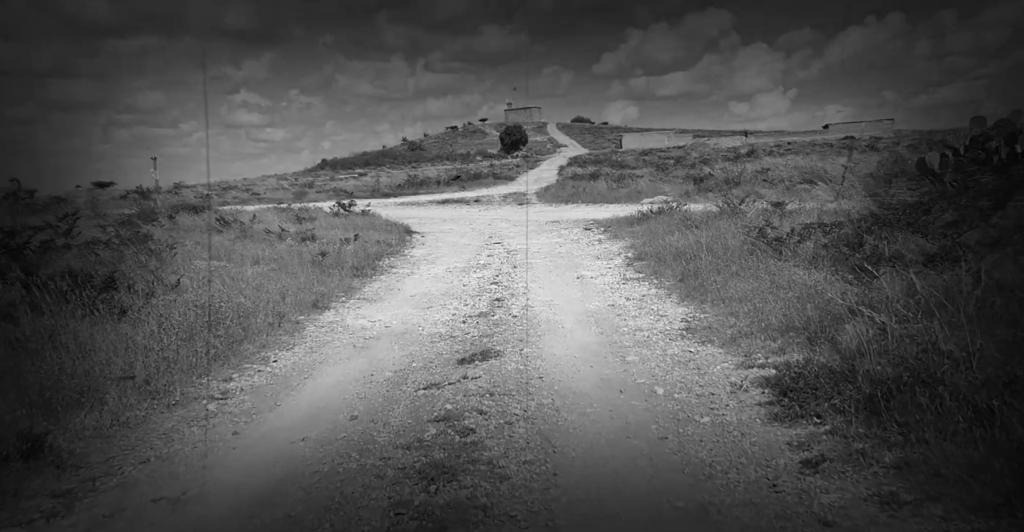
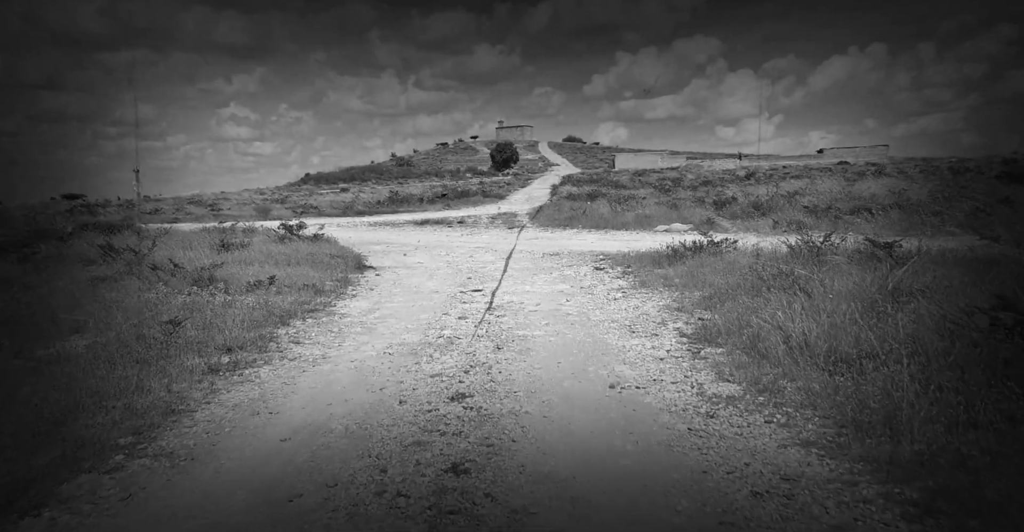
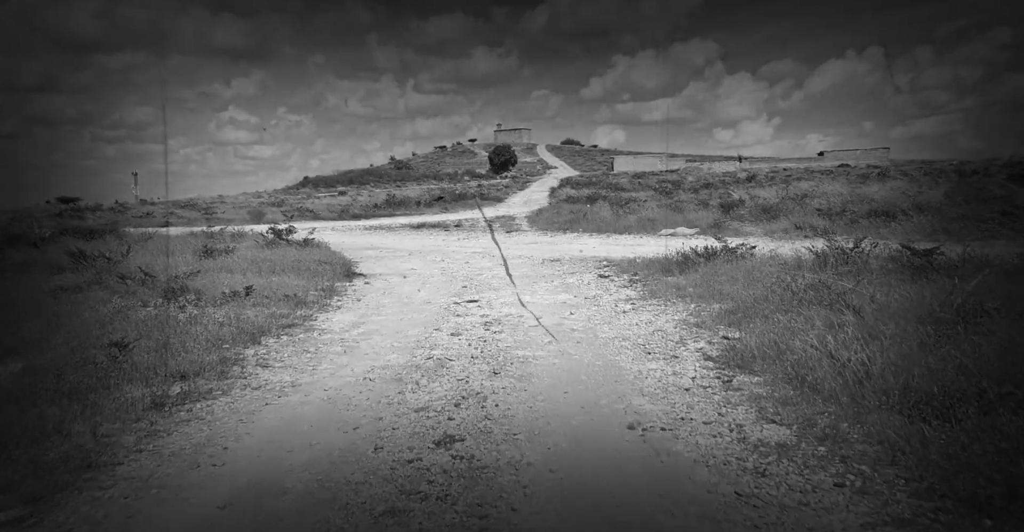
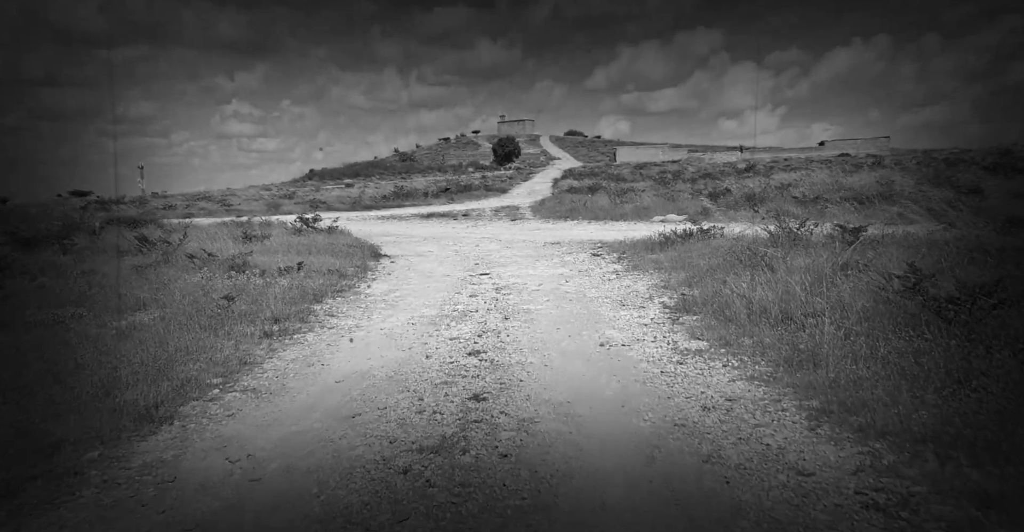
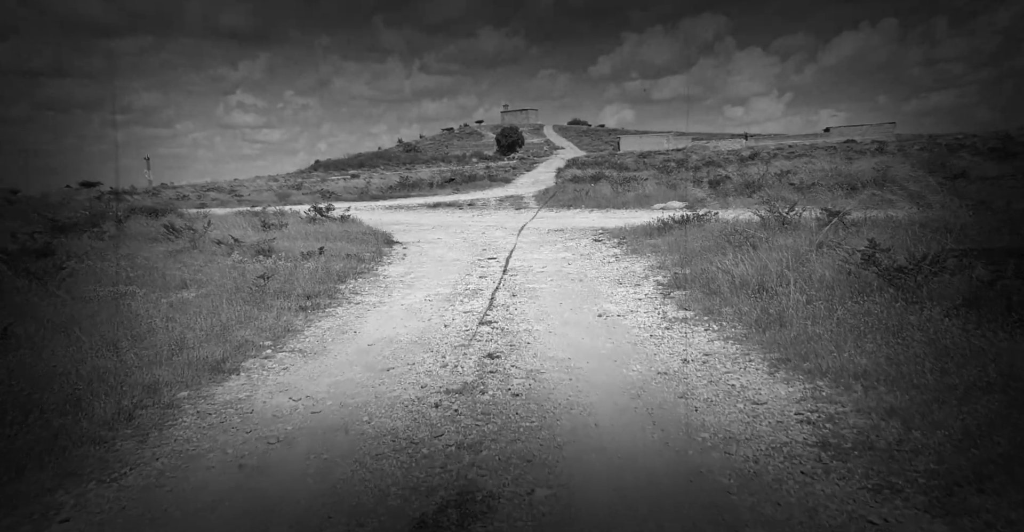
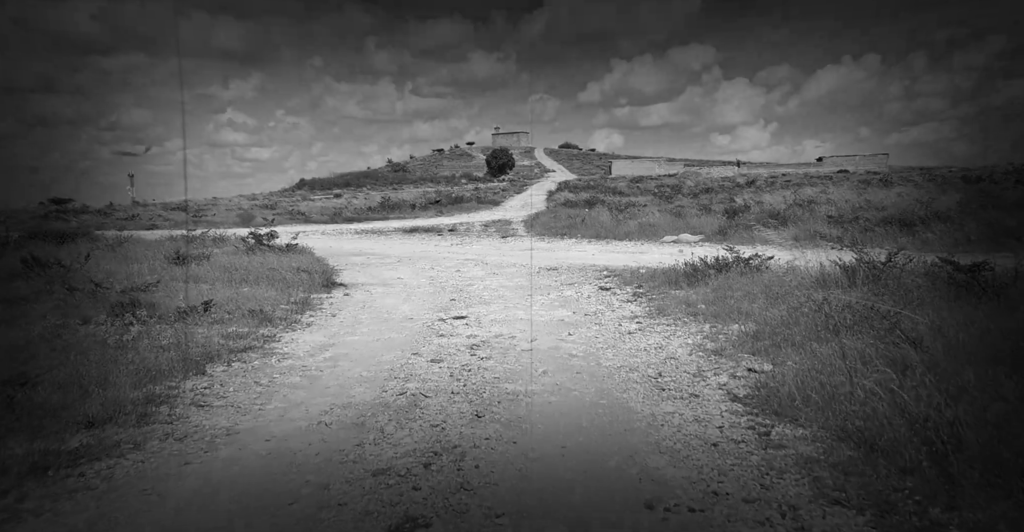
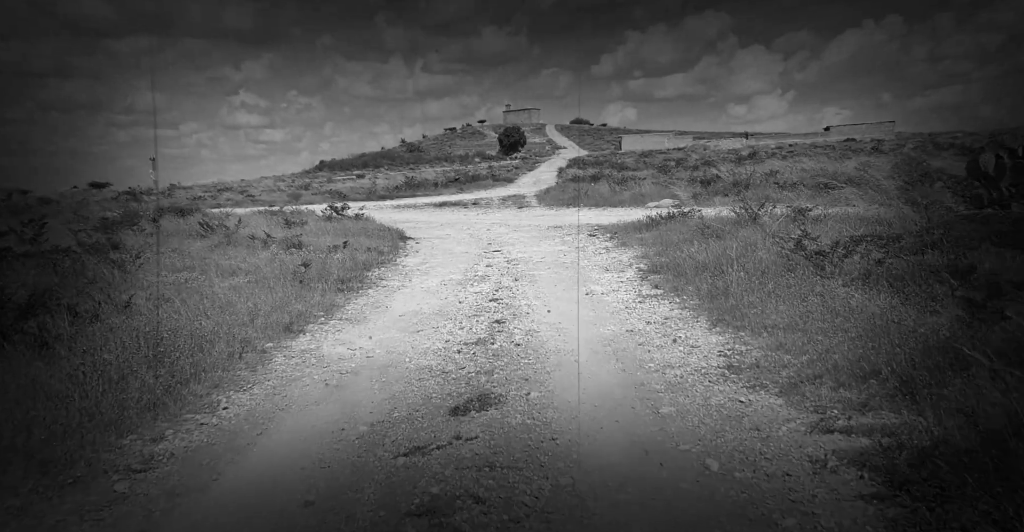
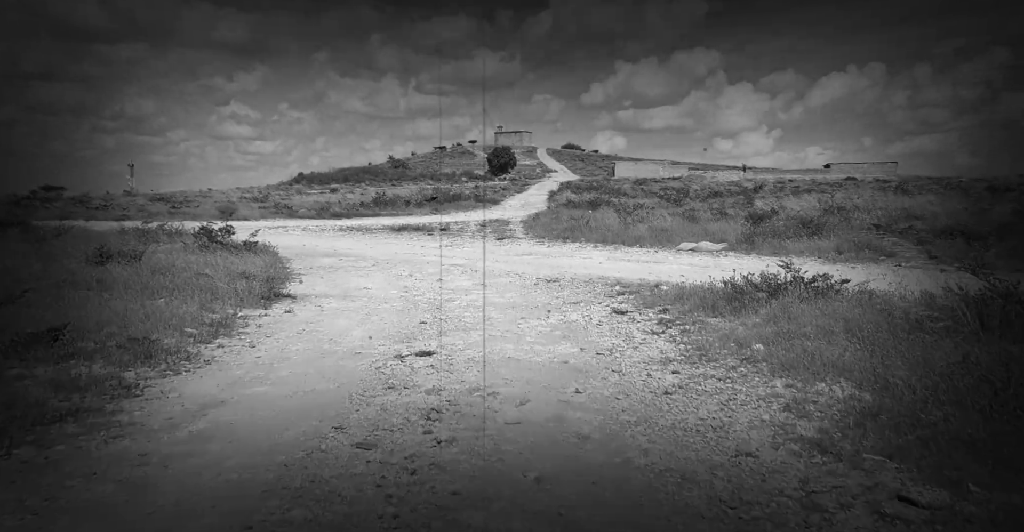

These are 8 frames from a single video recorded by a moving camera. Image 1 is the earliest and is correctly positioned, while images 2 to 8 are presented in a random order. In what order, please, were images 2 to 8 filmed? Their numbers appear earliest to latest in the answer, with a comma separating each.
7, 5, 4, 2, 3, 6, 8
